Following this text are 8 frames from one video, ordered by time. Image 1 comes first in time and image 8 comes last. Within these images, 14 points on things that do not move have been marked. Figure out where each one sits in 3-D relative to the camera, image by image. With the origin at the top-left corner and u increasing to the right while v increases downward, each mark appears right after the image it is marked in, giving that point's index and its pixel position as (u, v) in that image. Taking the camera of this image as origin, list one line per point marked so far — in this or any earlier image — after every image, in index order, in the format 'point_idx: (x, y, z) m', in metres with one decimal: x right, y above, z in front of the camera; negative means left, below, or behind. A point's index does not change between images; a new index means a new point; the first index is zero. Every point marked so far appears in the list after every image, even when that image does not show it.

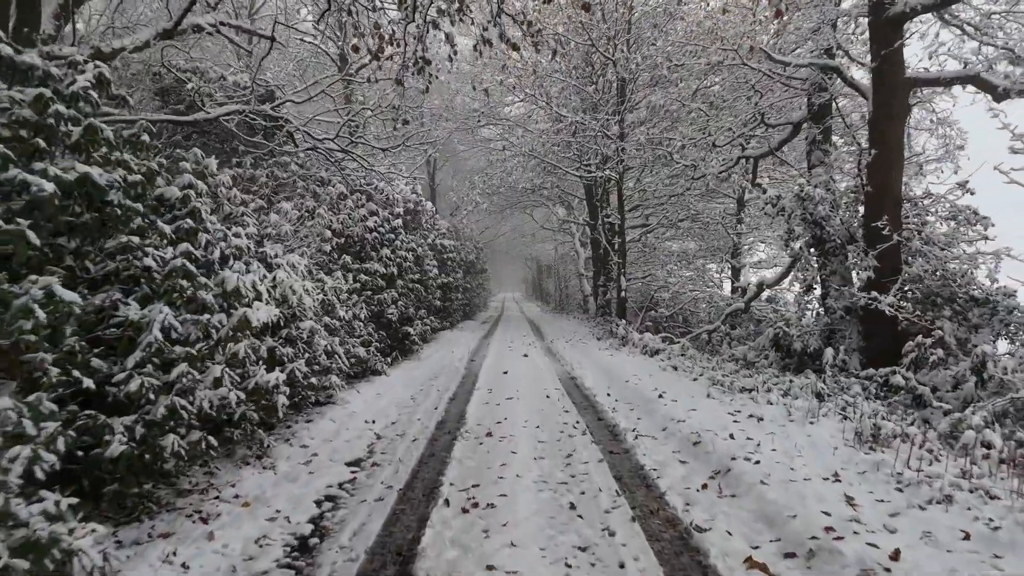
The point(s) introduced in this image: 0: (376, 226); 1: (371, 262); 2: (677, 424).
0: (-3.2, +1.5, +10.7) m
1: (-3.1, +0.6, +9.9) m
2: (+2.1, -1.7, +5.7) m
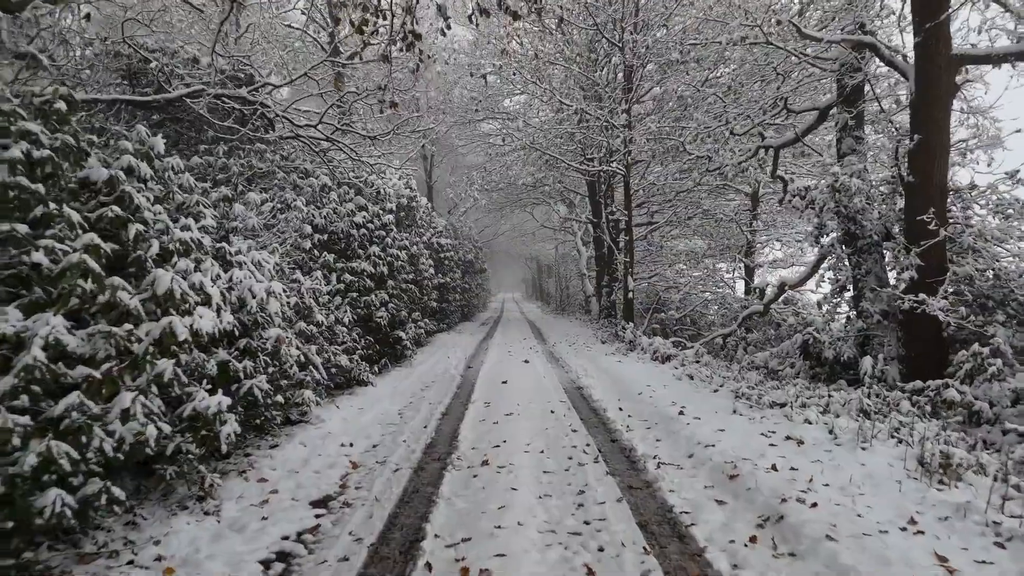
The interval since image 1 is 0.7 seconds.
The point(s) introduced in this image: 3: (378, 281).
0: (-3.2, +1.4, +9.9) m
1: (-3.1, +0.5, +9.1) m
2: (+2.1, -1.7, +4.9) m
3: (-2.9, +0.2, +9.8) m
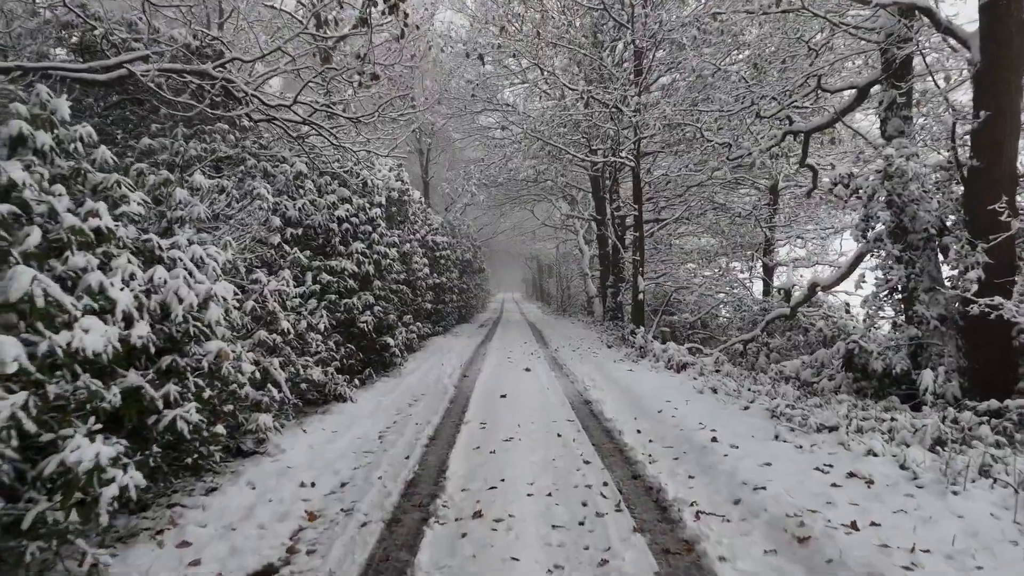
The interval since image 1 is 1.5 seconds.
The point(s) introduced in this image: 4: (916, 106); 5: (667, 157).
0: (-3.2, +1.4, +8.9) m
1: (-3.1, +0.5, +8.1) m
2: (+2.1, -1.8, +3.9) m
3: (-2.9, +0.2, +8.8) m
4: (+6.4, +2.9, +7.2) m
5: (+4.7, +3.9, +13.7) m
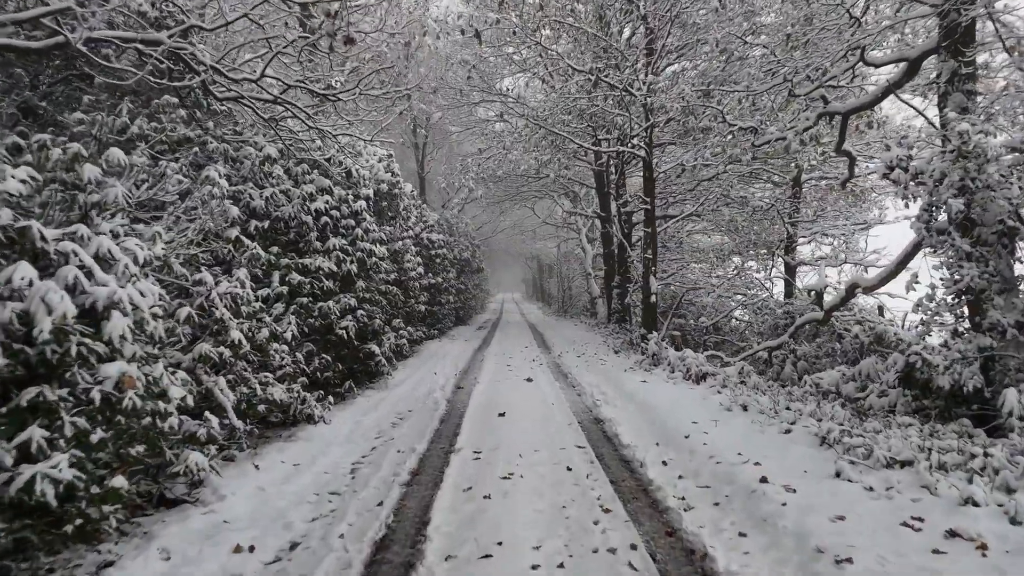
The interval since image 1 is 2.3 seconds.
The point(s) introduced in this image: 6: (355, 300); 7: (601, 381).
0: (-3.2, +1.4, +7.9) m
1: (-3.1, +0.5, +7.1) m
2: (+2.1, -1.8, +2.9) m
3: (-2.9, +0.1, +7.8) m
4: (+6.4, +2.8, +6.2) m
5: (+4.7, +3.9, +12.7) m
6: (-2.7, -0.2, +8.0) m
7: (+1.8, -1.9, +9.0) m
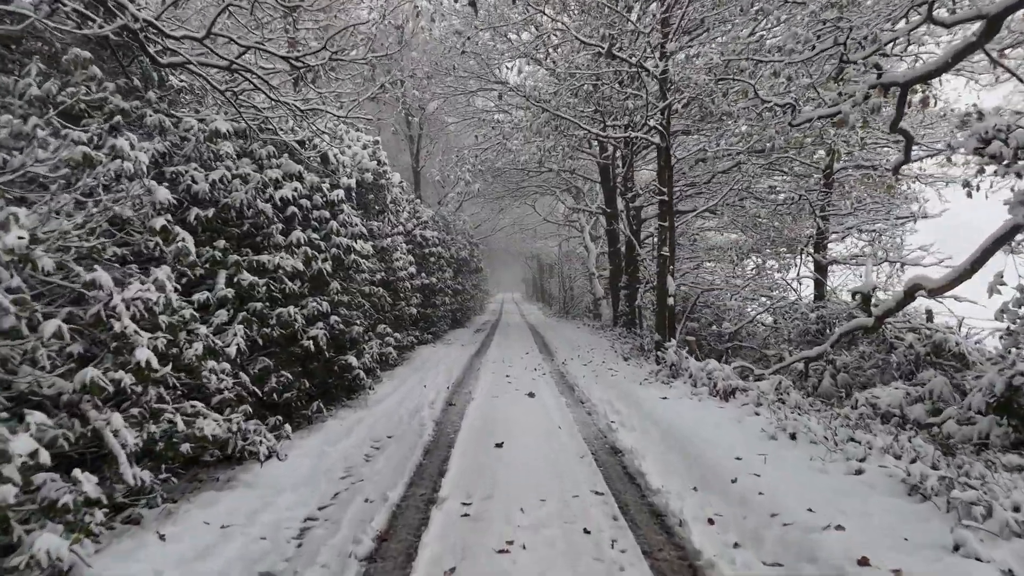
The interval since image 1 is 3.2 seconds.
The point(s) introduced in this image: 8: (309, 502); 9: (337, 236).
0: (-3.2, +1.4, +6.8) m
1: (-3.1, +0.5, +6.0) m
2: (+2.1, -1.8, +1.8) m
3: (-2.9, +0.1, +6.6) m
4: (+6.4, +2.8, +5.1) m
5: (+4.7, +3.9, +11.6) m
6: (-2.7, -0.2, +6.8) m
7: (+1.8, -1.9, +7.9) m
8: (-1.8, -1.9, +4.1) m
9: (-2.8, +0.8, +7.3) m
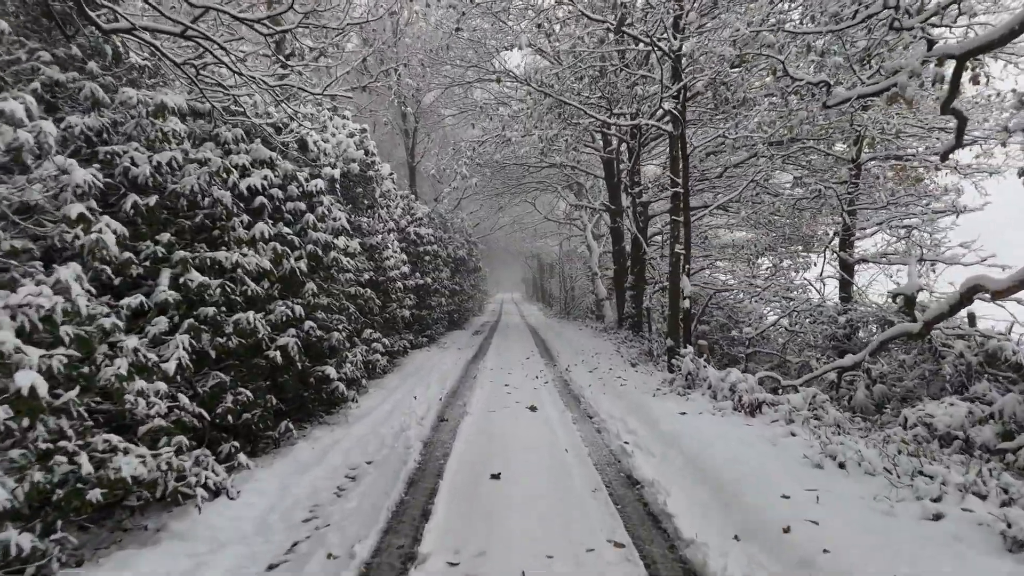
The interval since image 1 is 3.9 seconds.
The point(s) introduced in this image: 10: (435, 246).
0: (-3.2, +1.3, +5.9) m
1: (-3.1, +0.4, +5.1) m
2: (+2.1, -1.8, +0.9) m
3: (-2.9, +0.1, +5.8) m
4: (+6.3, +2.8, +4.3) m
5: (+4.7, +3.9, +10.8) m
6: (-2.8, -0.3, +6.0) m
7: (+1.7, -1.9, +7.1) m
8: (-1.8, -1.9, +3.3) m
9: (-2.8, +0.8, +6.5) m
10: (-2.8, +1.5, +16.6) m
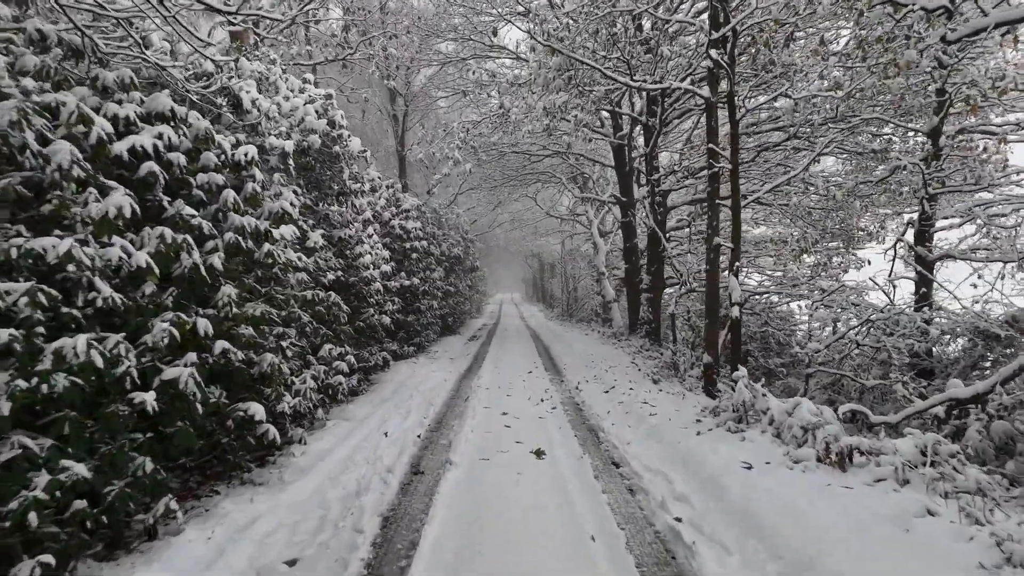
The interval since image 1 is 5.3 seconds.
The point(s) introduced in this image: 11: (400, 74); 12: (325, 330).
0: (-3.2, +1.3, +4.2) m
1: (-3.1, +0.4, +3.4) m
2: (+2.1, -1.9, -0.8) m
3: (-2.9, 0.0, +4.0) m
4: (+6.3, +2.7, +2.5) m
5: (+4.6, +3.8, +9.0) m
6: (-2.8, -0.3, +4.2) m
7: (+1.7, -2.0, +5.3) m
8: (-1.8, -2.0, +1.5) m
9: (-2.8, +0.7, +4.7) m
10: (-2.8, +1.5, +14.9) m
11: (-3.9, +7.4, +15.8) m
12: (-2.8, -0.6, +6.7) m
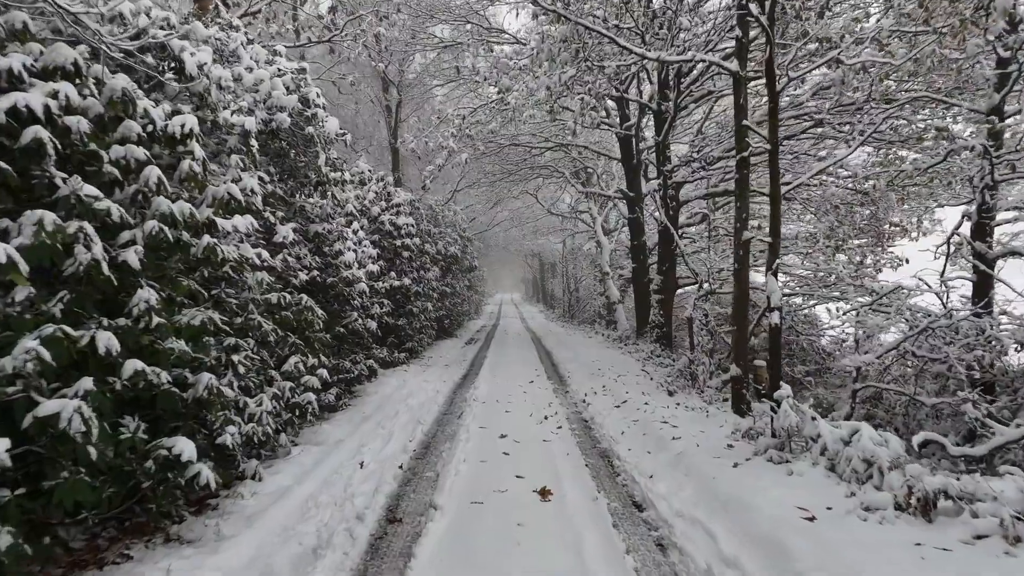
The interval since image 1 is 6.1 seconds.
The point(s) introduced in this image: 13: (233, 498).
0: (-3.2, +1.3, +3.2) m
1: (-3.1, +0.4, +2.4) m
2: (+2.1, -1.9, -1.8) m
3: (-2.9, 0.0, +3.1) m
4: (+6.3, +2.7, +1.5) m
5: (+4.6, +3.8, +8.0) m
6: (-2.8, -0.3, +3.3) m
7: (+1.7, -2.0, +4.4) m
8: (-1.8, -2.0, +0.5) m
9: (-2.8, +0.7, +3.7) m
10: (-2.8, +1.5, +13.9) m
11: (-3.9, +7.4, +14.8) m
12: (-2.8, -0.6, +5.8) m
13: (-2.5, -1.9, +4.2) m
